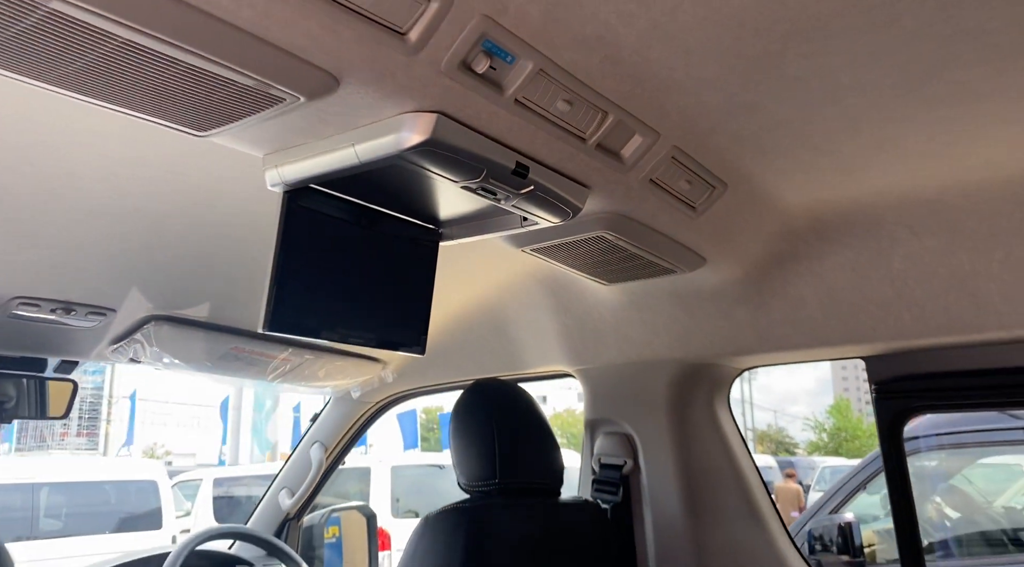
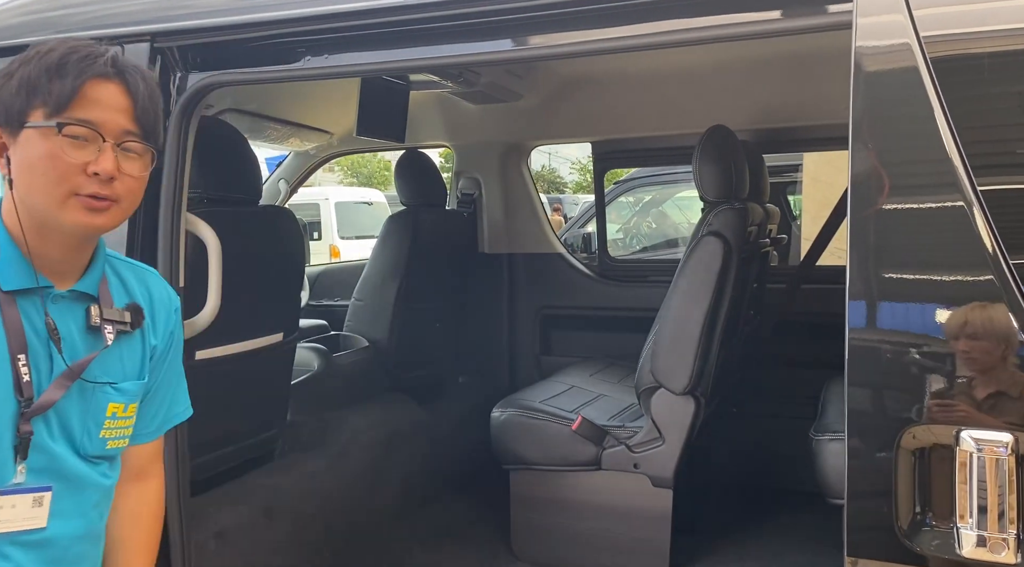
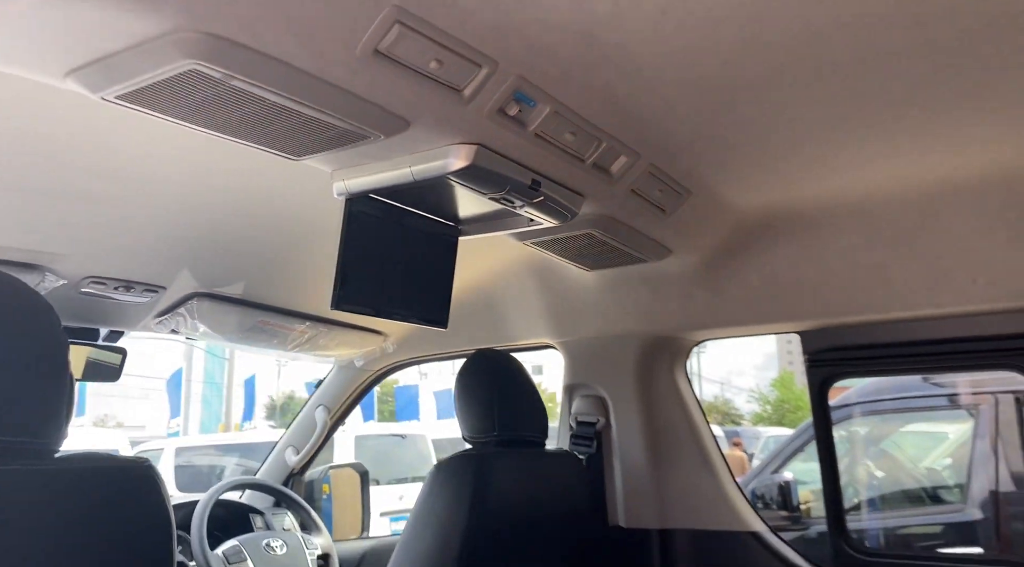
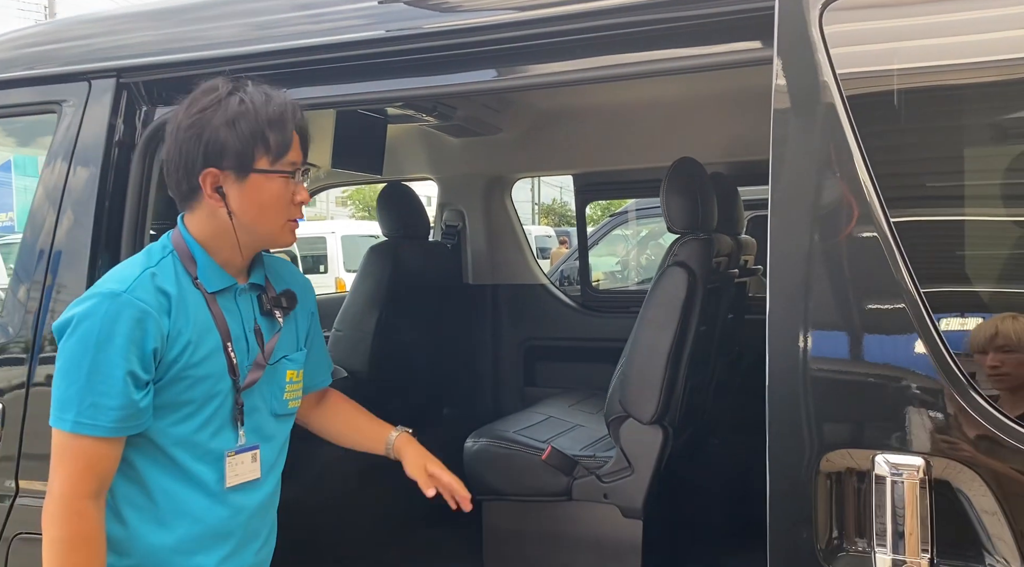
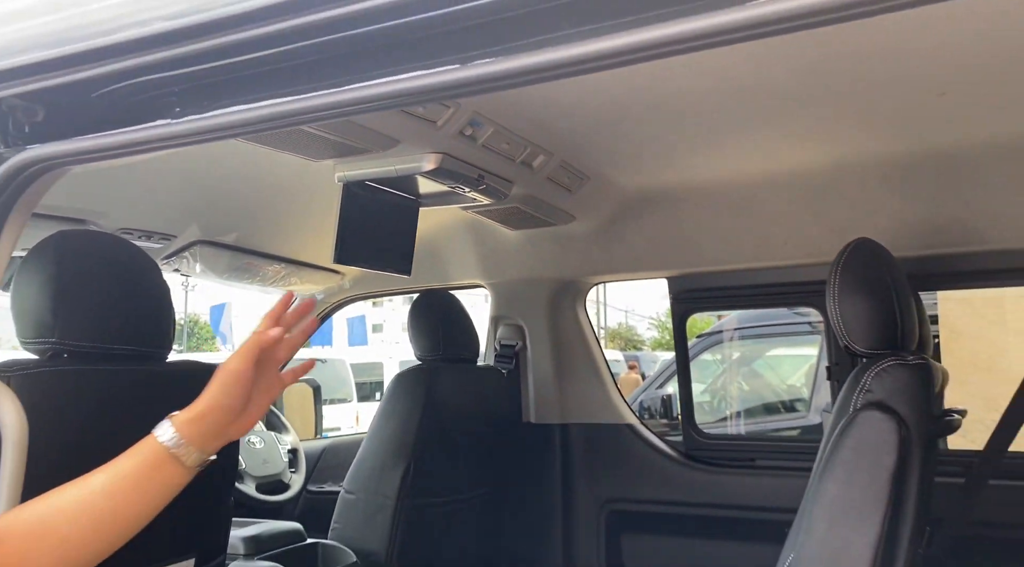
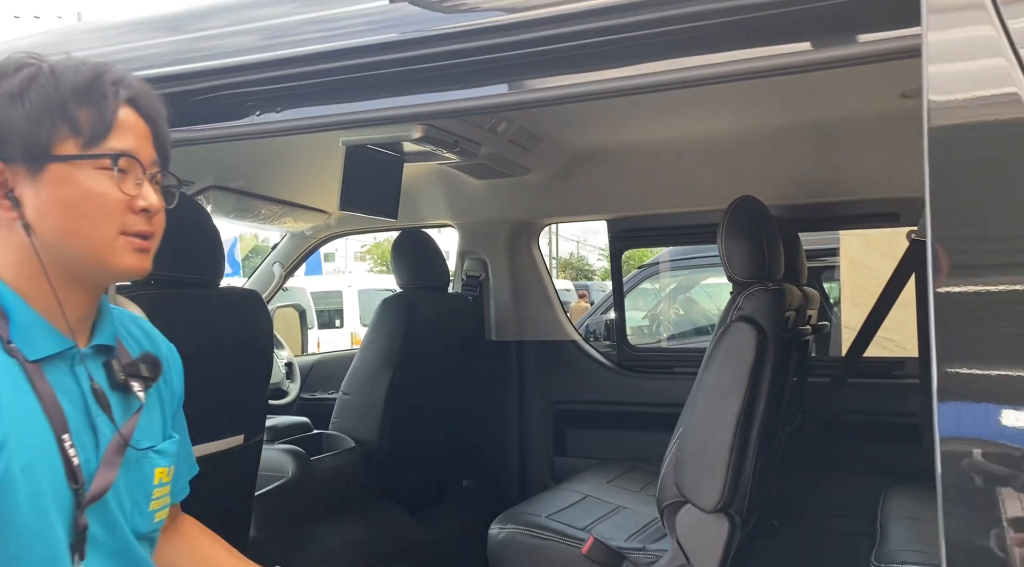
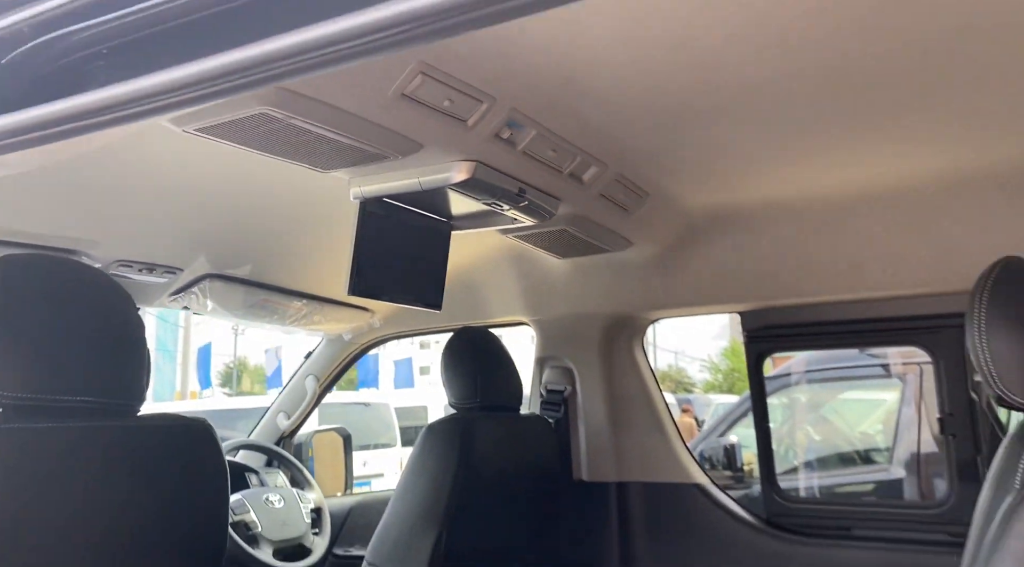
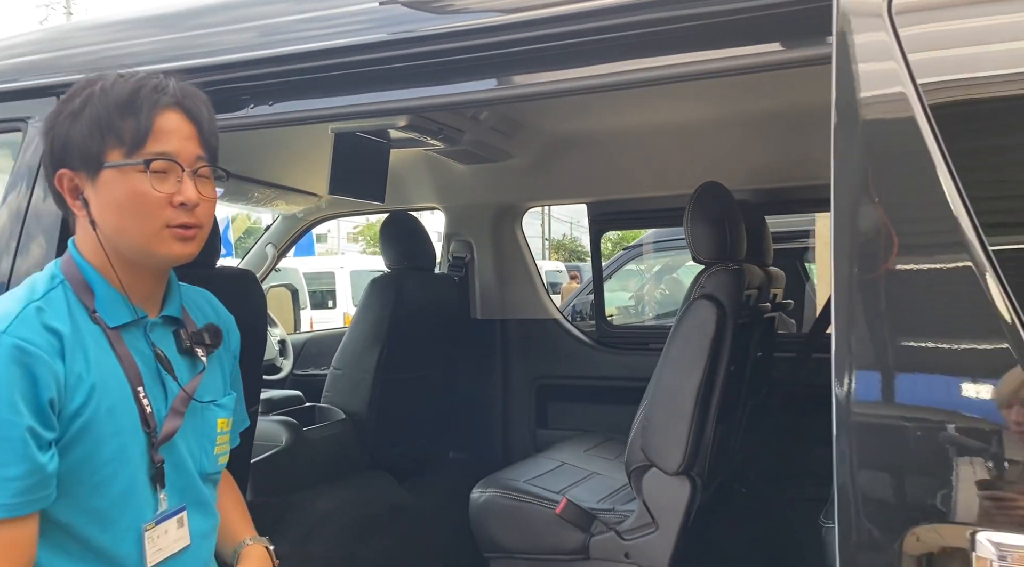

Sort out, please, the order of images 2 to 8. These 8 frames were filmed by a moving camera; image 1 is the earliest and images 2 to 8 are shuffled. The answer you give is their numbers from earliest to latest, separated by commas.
3, 7, 5, 6, 8, 4, 2
